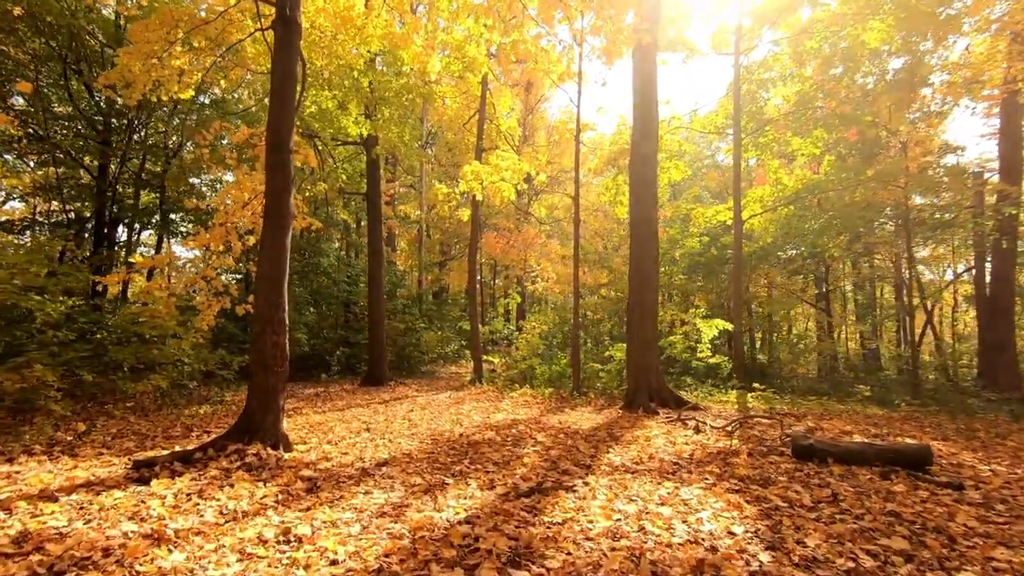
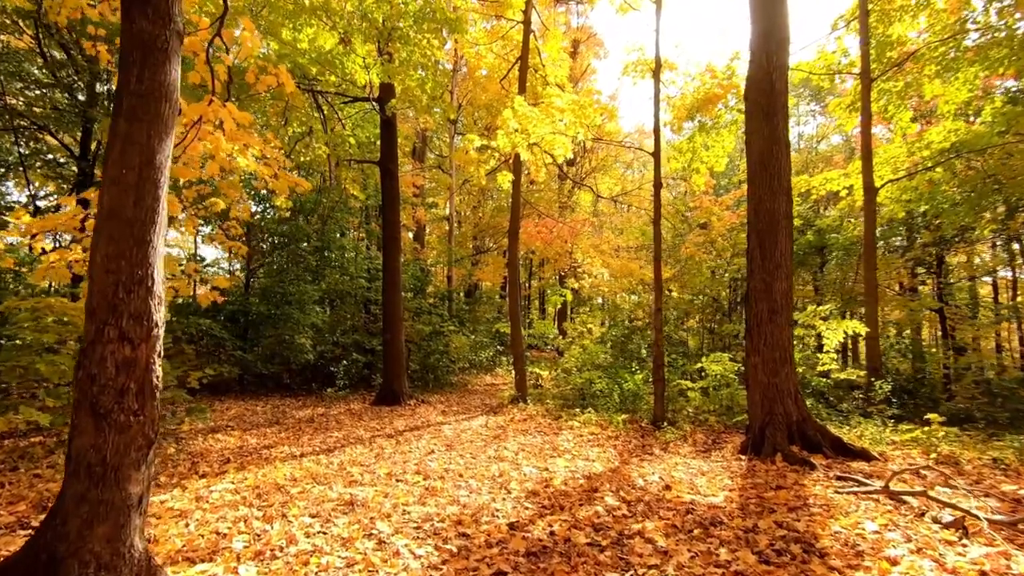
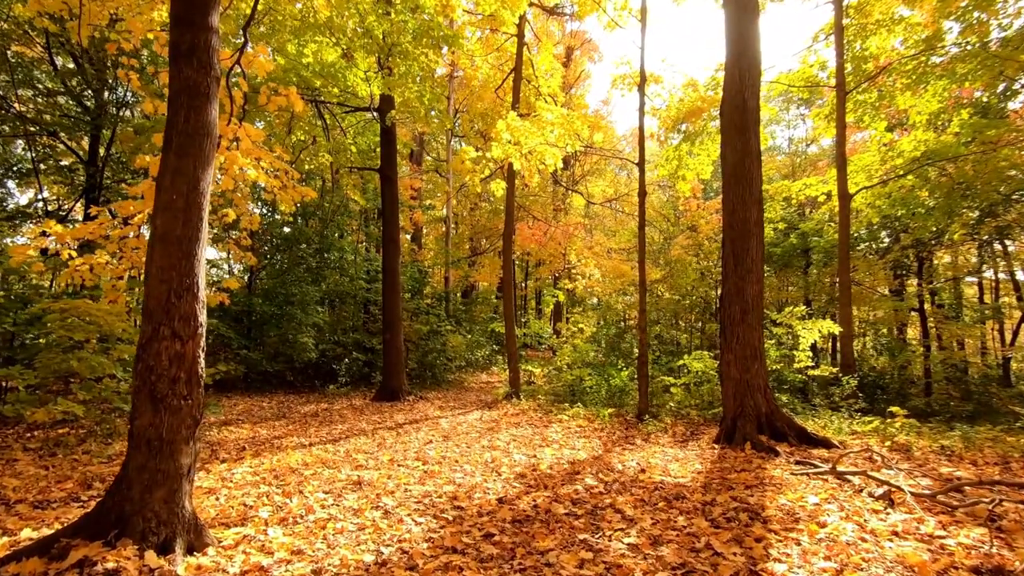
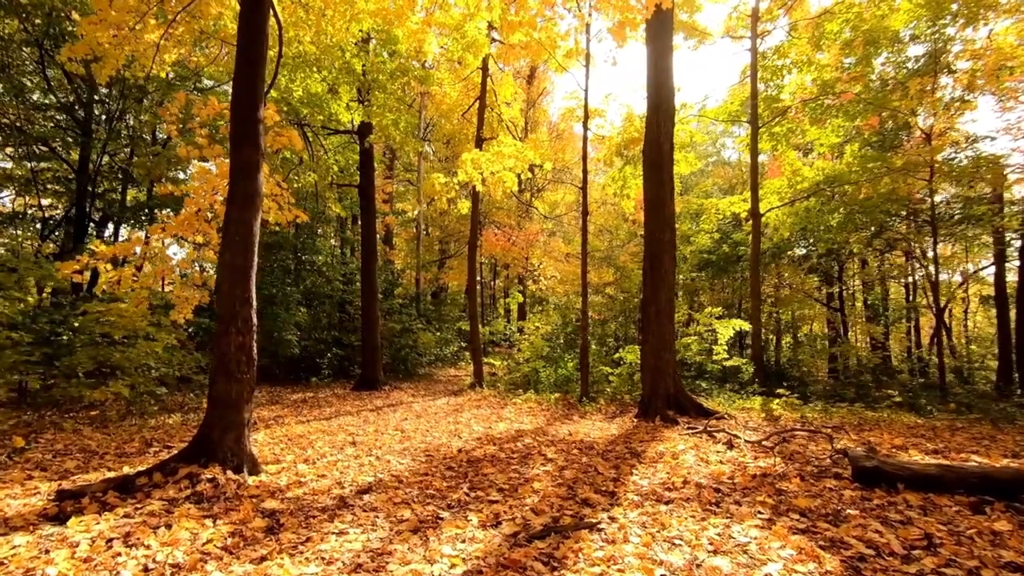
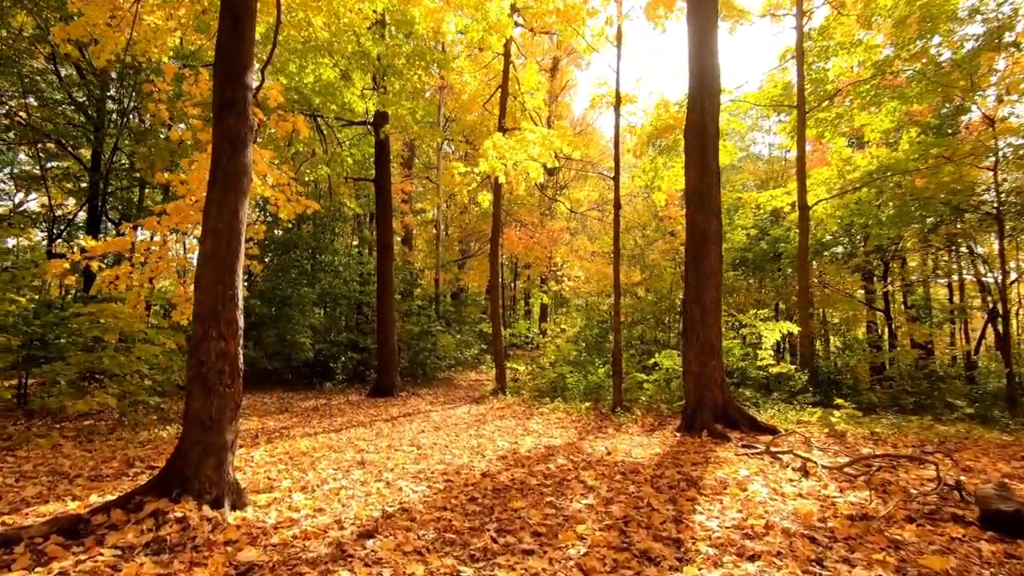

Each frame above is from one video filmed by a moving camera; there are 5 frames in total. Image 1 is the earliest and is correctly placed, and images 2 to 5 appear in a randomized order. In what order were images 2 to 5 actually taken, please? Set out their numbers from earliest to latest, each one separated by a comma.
4, 5, 3, 2
